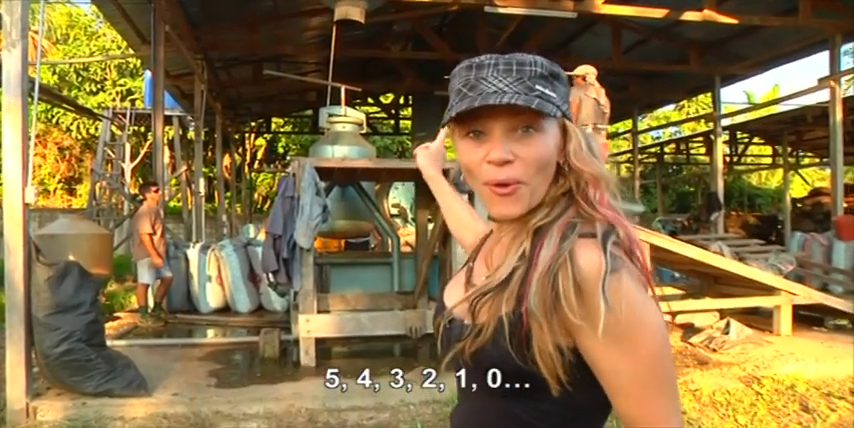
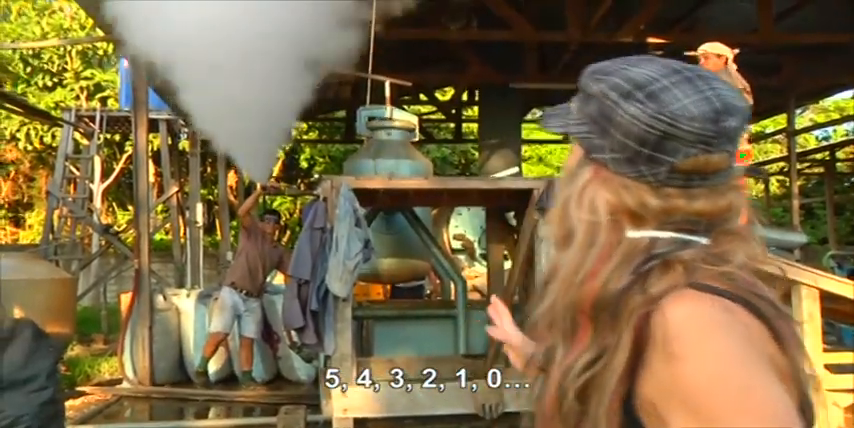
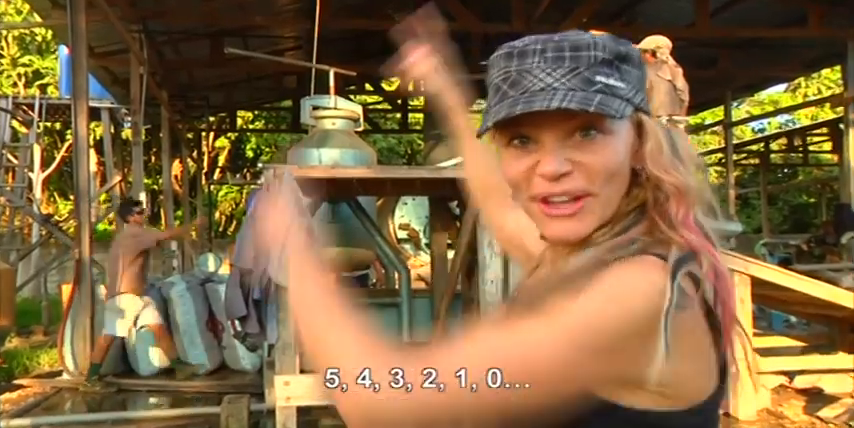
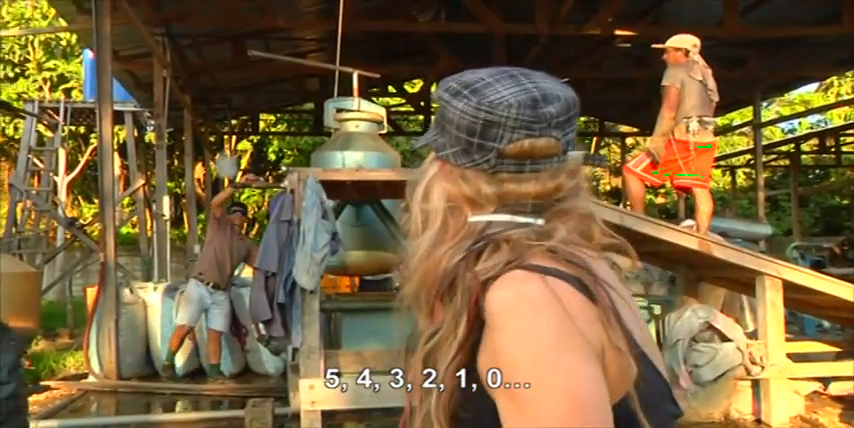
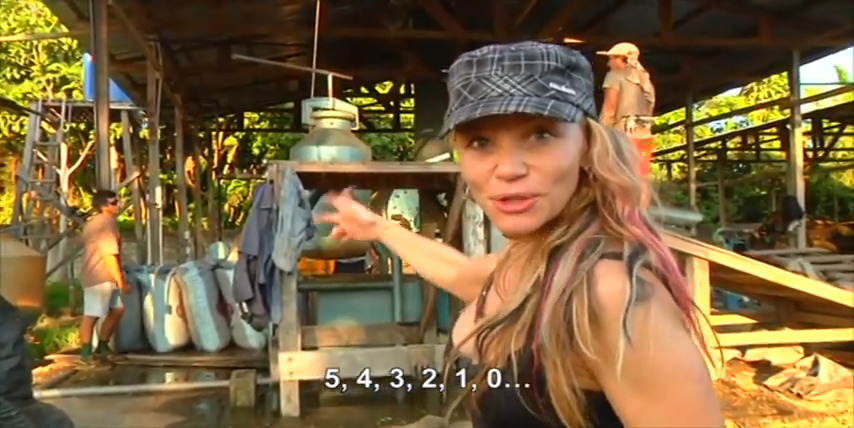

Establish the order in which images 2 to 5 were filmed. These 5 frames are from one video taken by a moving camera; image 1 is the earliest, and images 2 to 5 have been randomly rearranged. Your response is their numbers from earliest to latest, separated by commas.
5, 3, 4, 2
